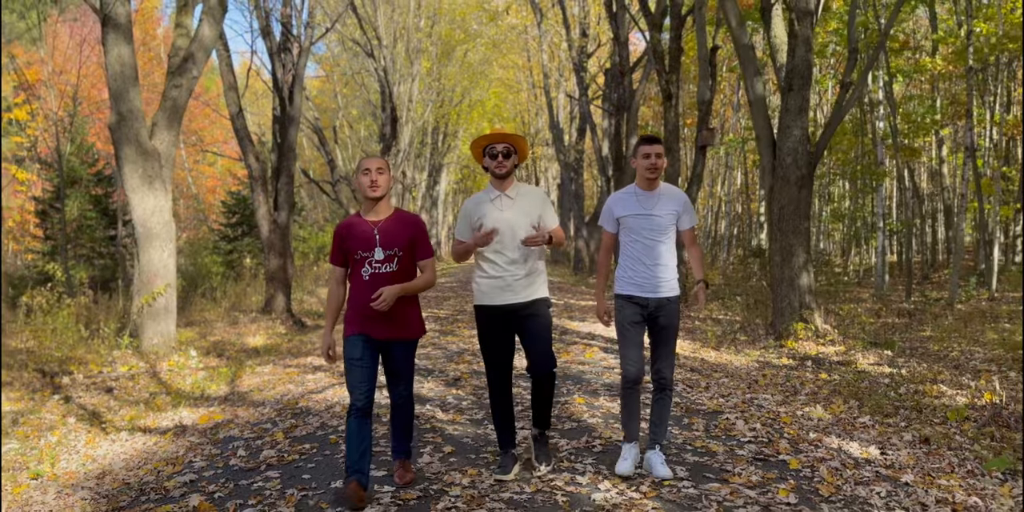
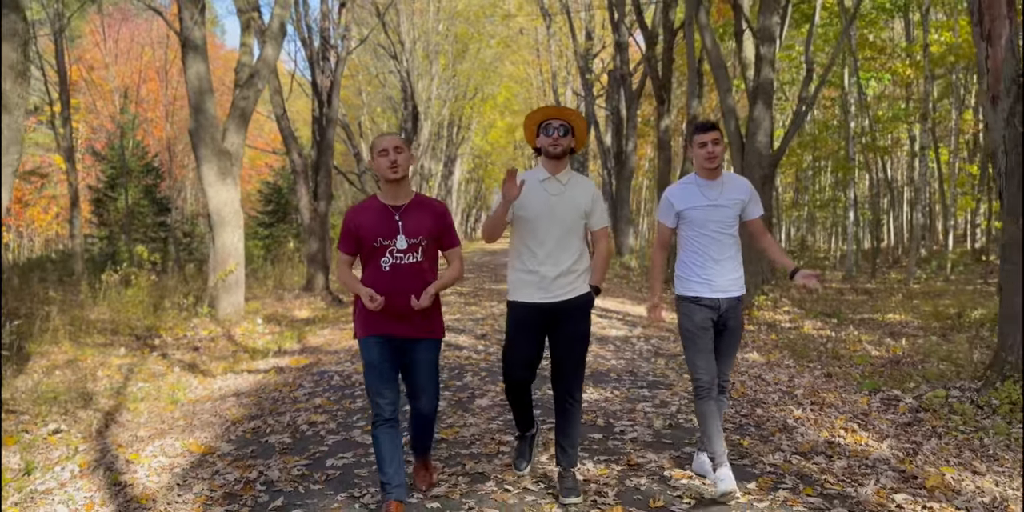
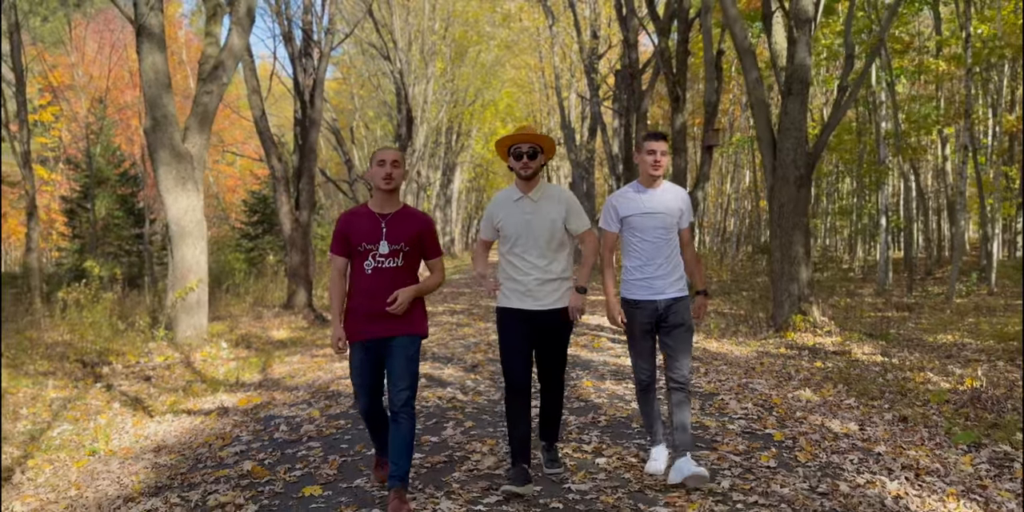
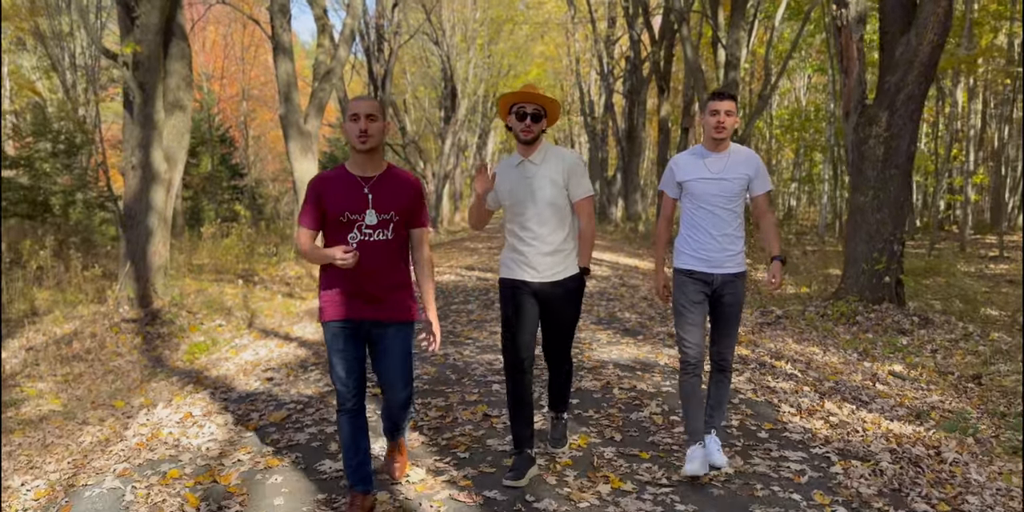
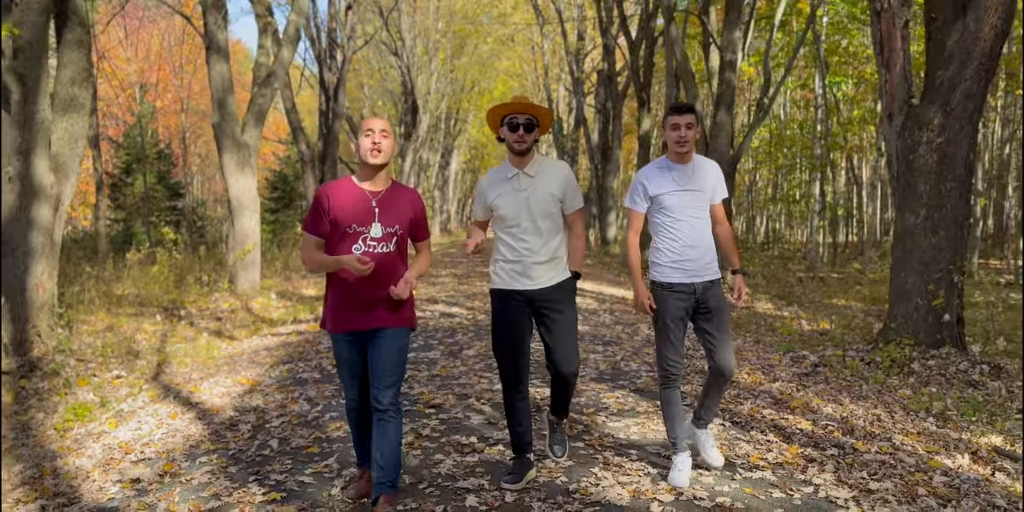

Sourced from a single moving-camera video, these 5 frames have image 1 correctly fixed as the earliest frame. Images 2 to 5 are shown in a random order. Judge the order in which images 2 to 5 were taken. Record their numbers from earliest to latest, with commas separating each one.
3, 2, 5, 4
